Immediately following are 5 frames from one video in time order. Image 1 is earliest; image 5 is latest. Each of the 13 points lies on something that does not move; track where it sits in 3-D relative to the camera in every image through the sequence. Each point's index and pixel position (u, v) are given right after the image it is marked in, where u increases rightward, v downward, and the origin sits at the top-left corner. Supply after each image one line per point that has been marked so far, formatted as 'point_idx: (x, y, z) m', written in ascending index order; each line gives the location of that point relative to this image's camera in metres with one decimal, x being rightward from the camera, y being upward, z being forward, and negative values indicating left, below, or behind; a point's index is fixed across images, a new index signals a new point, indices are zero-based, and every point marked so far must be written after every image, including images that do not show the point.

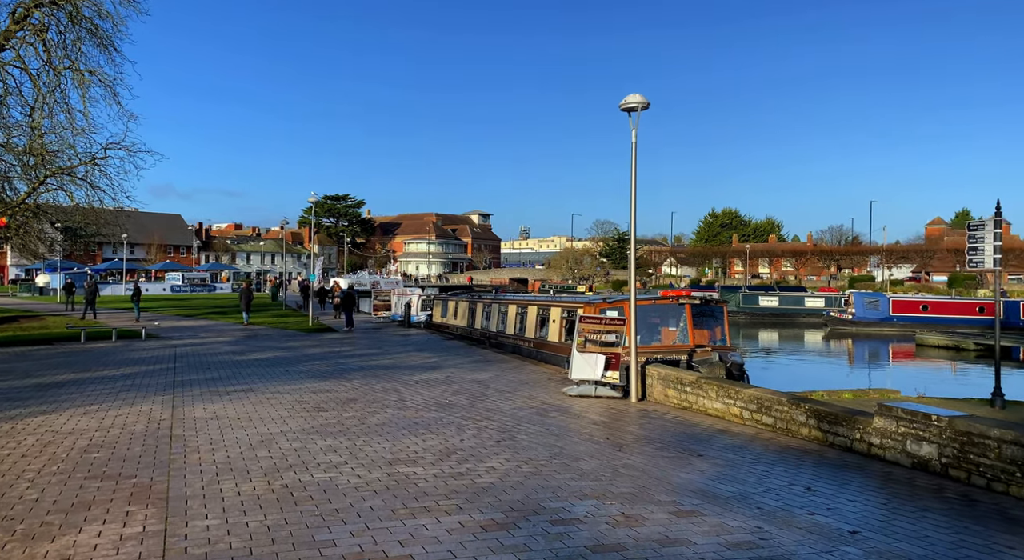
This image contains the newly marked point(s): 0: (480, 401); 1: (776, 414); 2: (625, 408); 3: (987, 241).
0: (-0.4, -1.5, +10.8) m
1: (+3.6, -1.8, +11.9) m
2: (+1.7, -2.0, +13.4) m
3: (+8.7, +0.7, +16.0) m
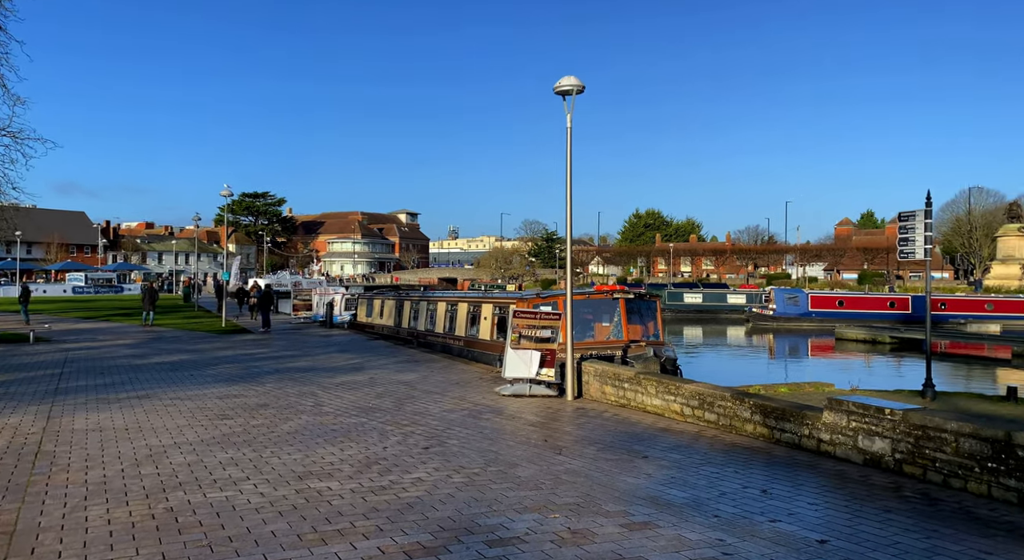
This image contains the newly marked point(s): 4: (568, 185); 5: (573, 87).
0: (-1.2, -1.4, +10.0) m
1: (+2.7, -1.7, +11.4) m
2: (+0.7, -1.9, +12.8) m
3: (+7.4, +0.9, +15.9) m
4: (+1.0, +1.6, +14.3) m
5: (+1.0, +3.0, +13.5) m
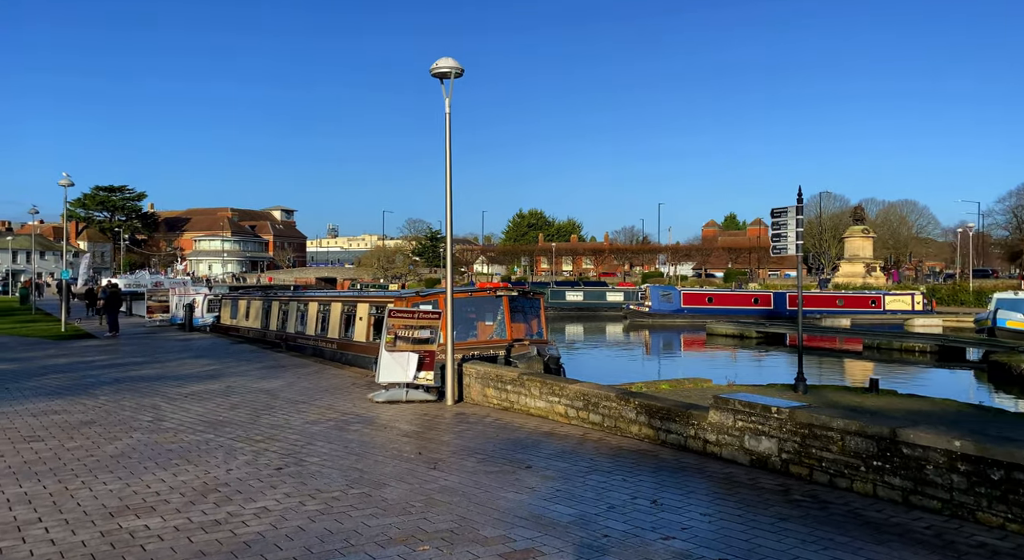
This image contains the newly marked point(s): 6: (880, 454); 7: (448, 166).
0: (-2.6, -1.4, +9.0) m
1: (+1.2, -1.7, +10.9) m
2: (-1.0, -1.9, +12.0) m
3: (+5.2, +0.9, +16.0) m
4: (-1.0, +1.7, +13.6) m
5: (-0.9, +3.1, +12.7) m
6: (+3.3, -1.5, +7.7) m
7: (-1.0, +1.9, +13.9) m
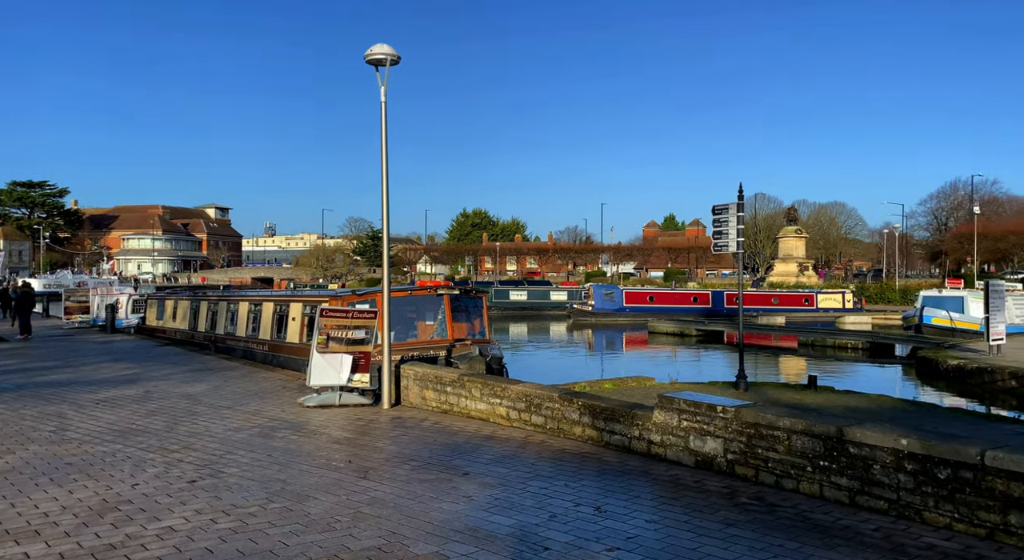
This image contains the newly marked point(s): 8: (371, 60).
0: (-3.2, -1.4, +8.4) m
1: (+0.4, -1.6, +10.6) m
2: (-1.8, -1.8, +11.5) m
3: (+4.1, +1.0, +16.0) m
4: (-1.9, +1.7, +13.1) m
5: (-1.8, +3.1, +12.2) m
6: (+2.7, -1.5, +7.5) m
7: (-2.0, +2.0, +13.4) m
8: (-2.0, +3.1, +12.2) m
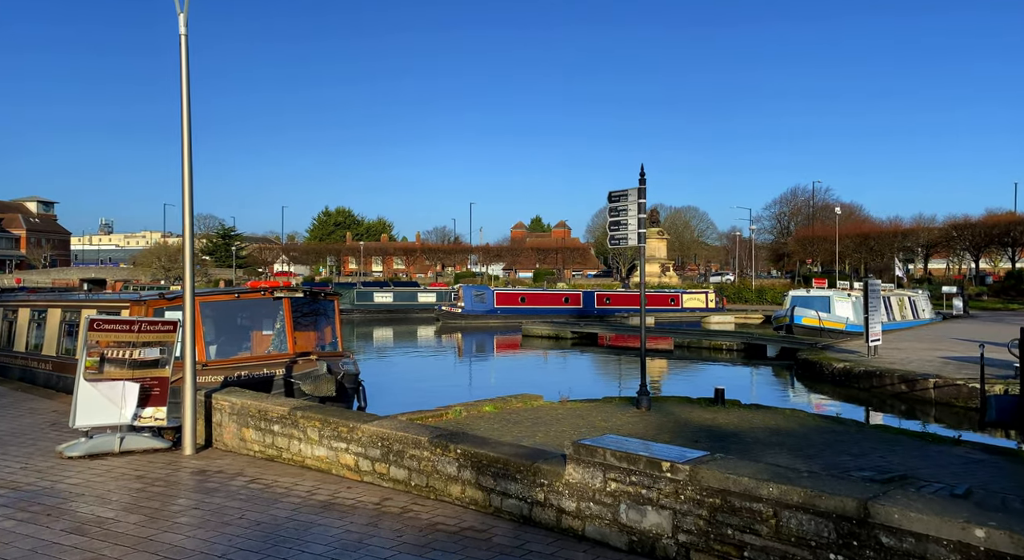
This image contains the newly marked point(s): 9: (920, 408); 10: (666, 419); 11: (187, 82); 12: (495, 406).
0: (-4.1, -1.4, +4.8) m
1: (-0.9, -1.6, +7.5) m
2: (-3.3, -1.8, +8.1) m
3: (+1.8, +1.0, +13.5) m
4: (-3.6, +1.7, +9.7) m
5: (-3.4, +3.1, +8.9) m
6: (+1.9, -1.5, +4.9) m
7: (-3.8, +2.0, +10.0) m
8: (-3.5, +3.1, +8.8) m
9: (+8.5, -2.7, +18.1) m
10: (+2.2, -2.0, +12.2) m
11: (-3.6, +2.1, +9.8) m
12: (-0.3, -1.9, +13.2) m
